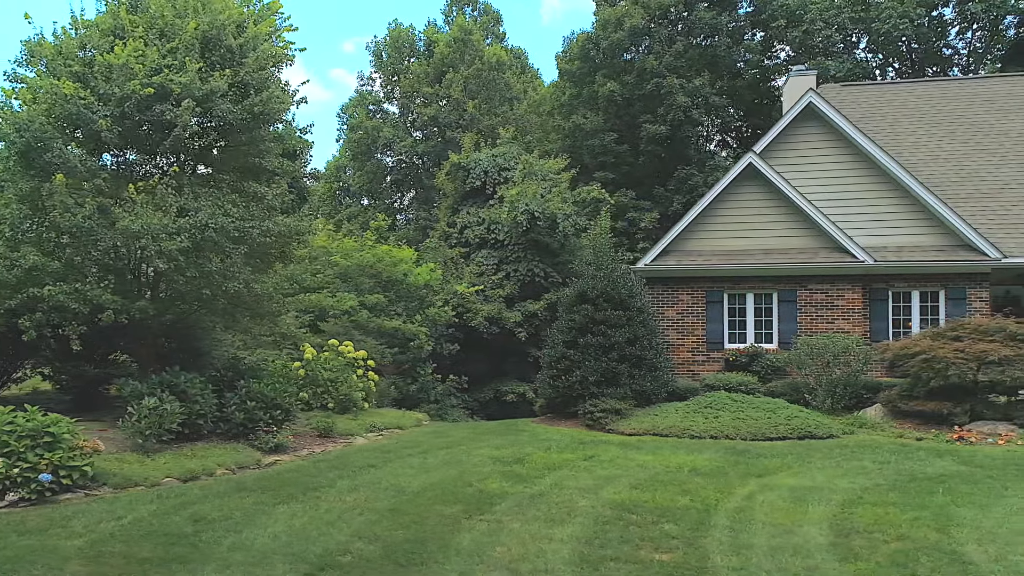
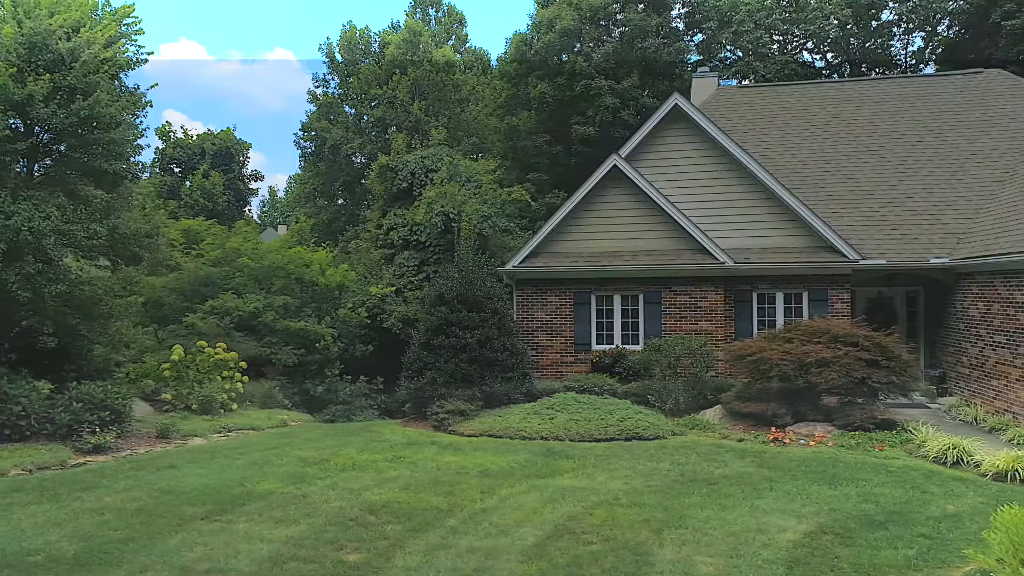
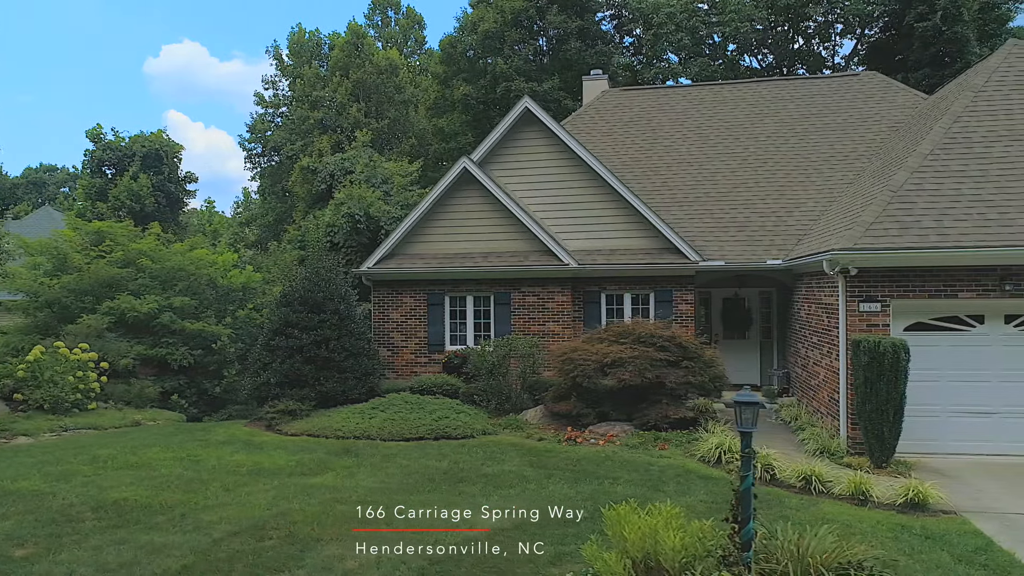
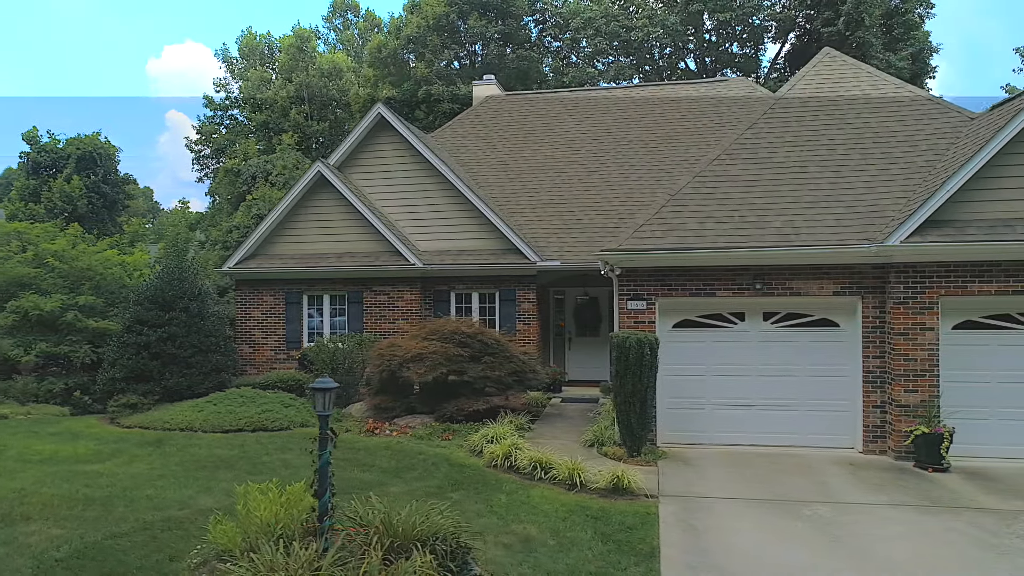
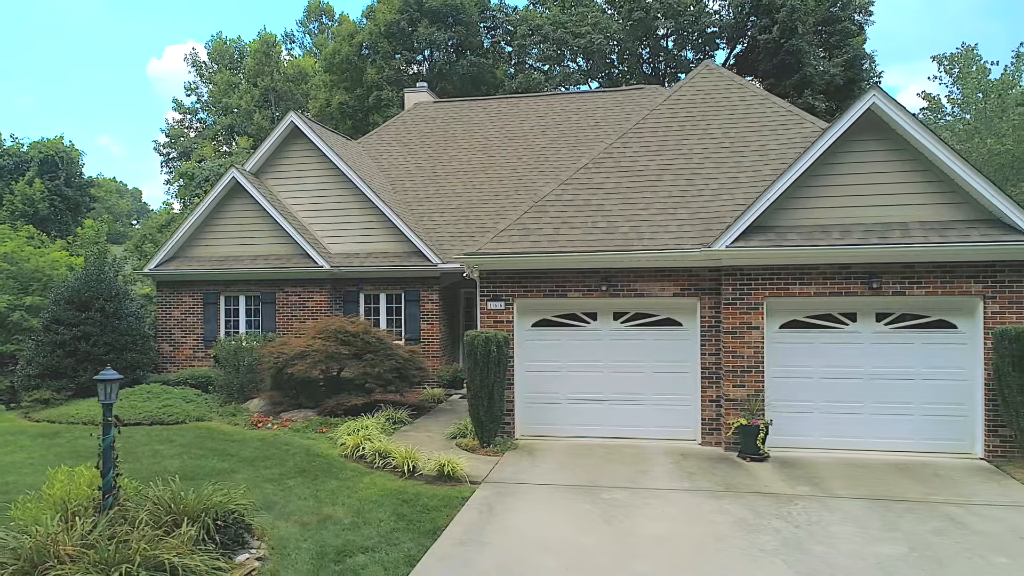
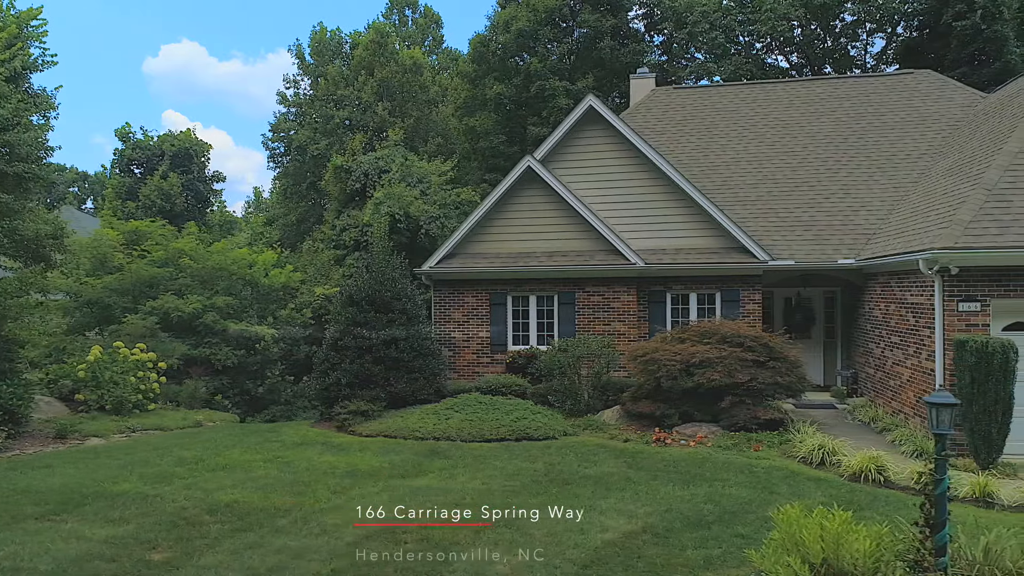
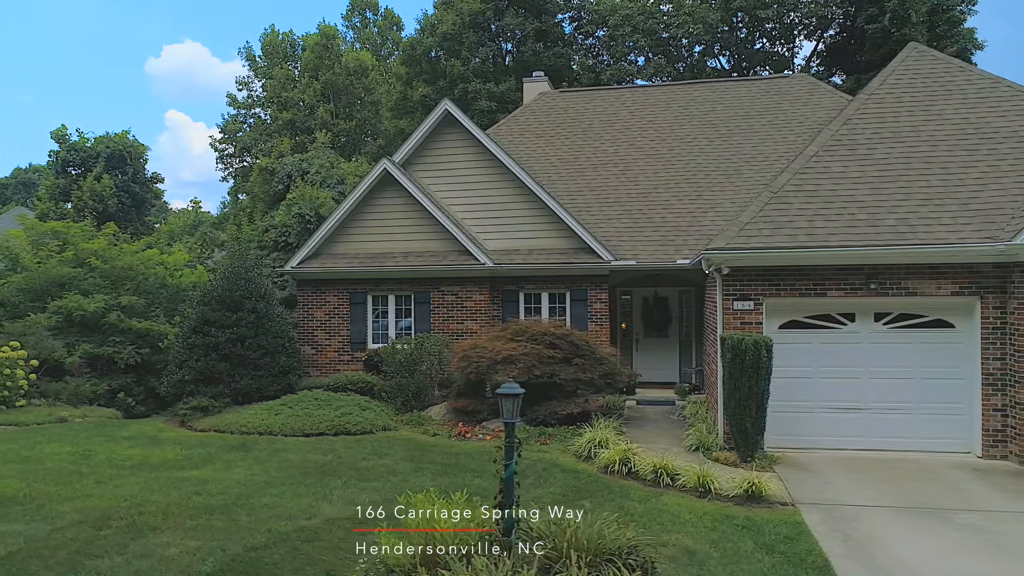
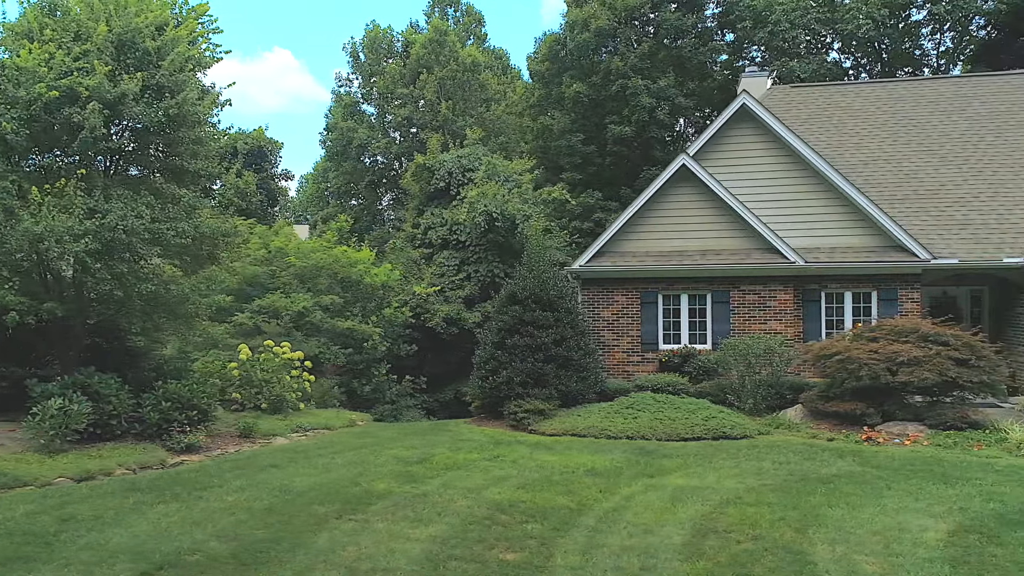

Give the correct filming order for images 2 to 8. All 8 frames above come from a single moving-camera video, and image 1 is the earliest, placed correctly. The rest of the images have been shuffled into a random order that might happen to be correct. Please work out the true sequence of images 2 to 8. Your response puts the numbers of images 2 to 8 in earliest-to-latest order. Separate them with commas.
8, 2, 6, 3, 7, 4, 5
